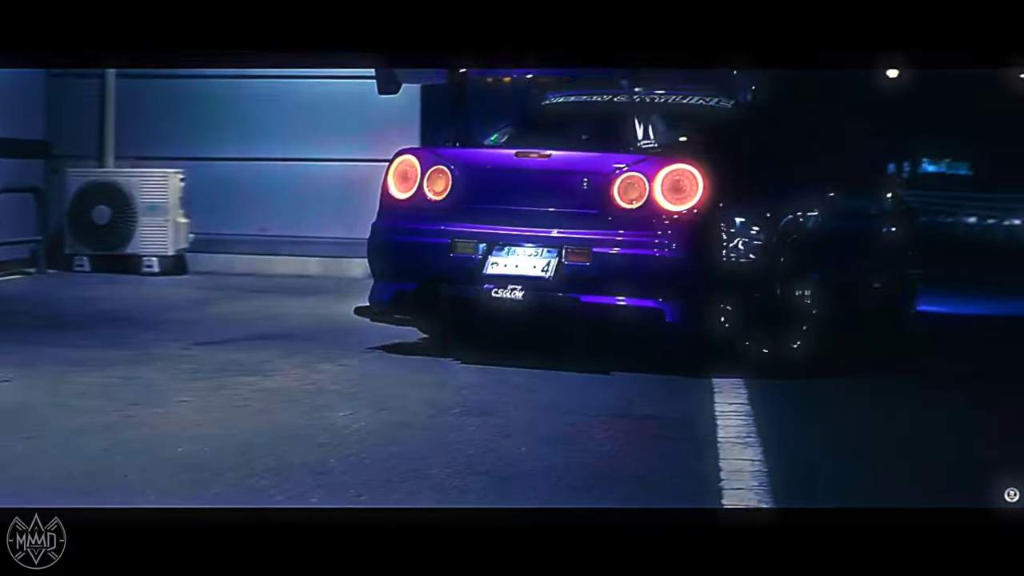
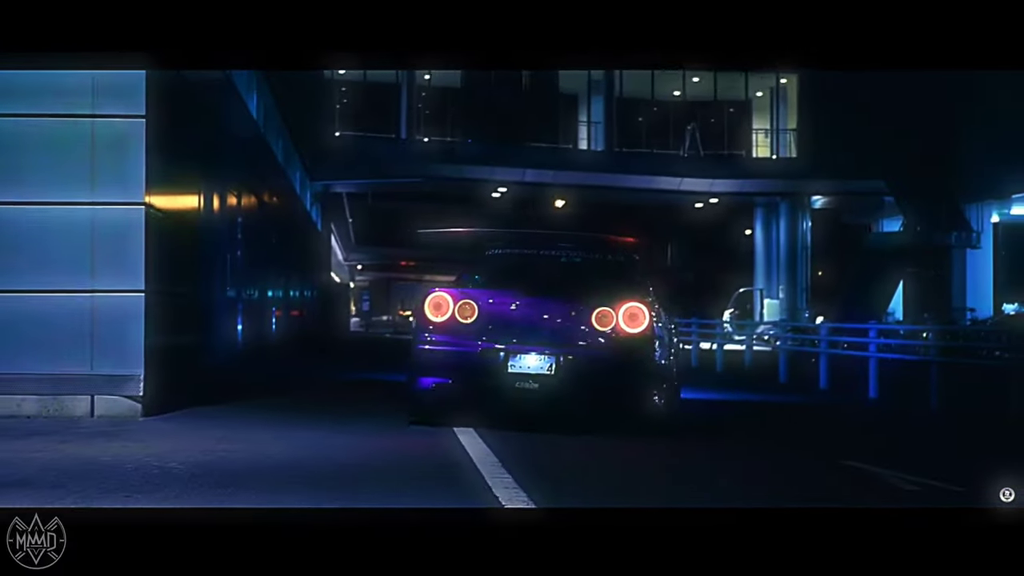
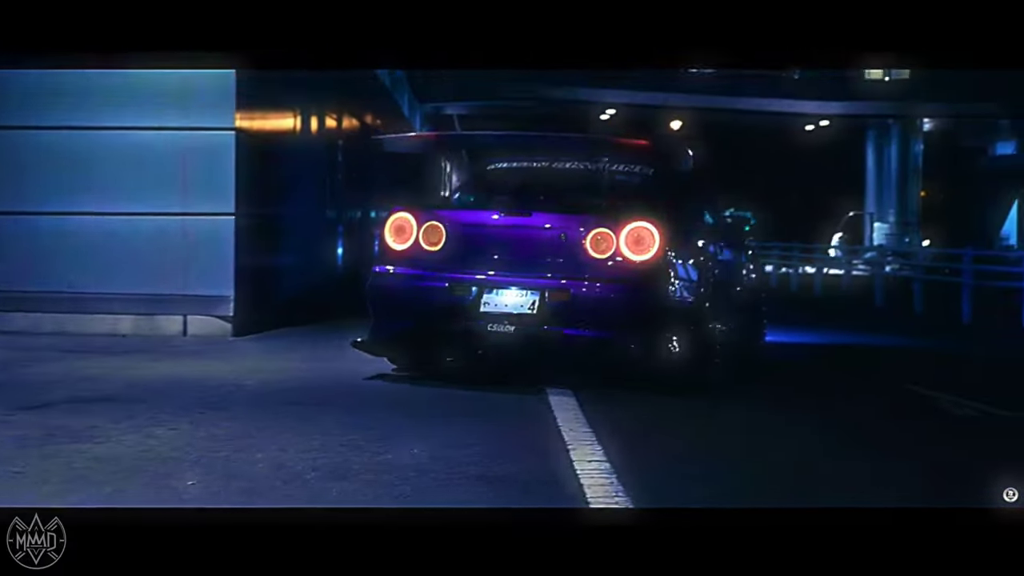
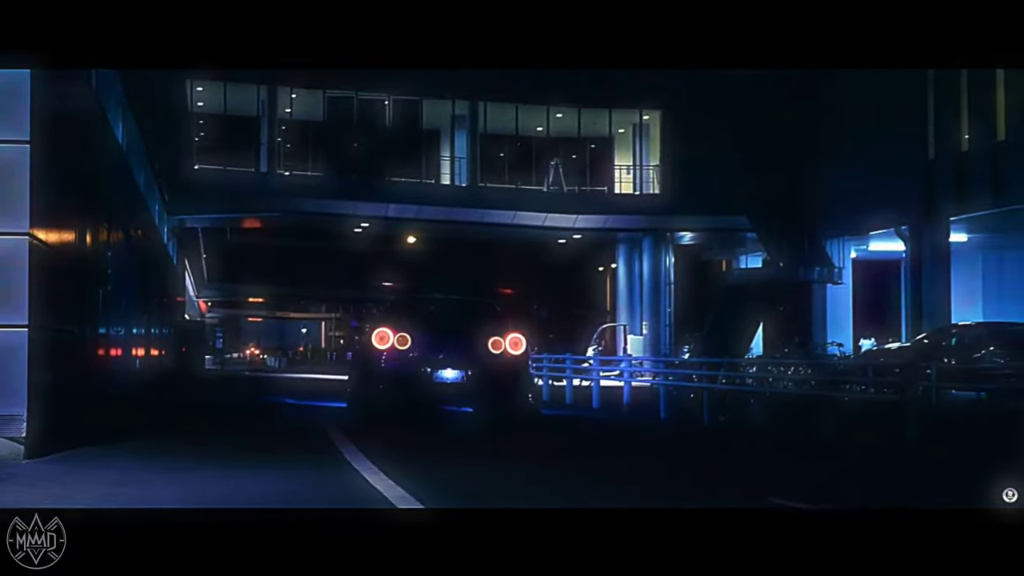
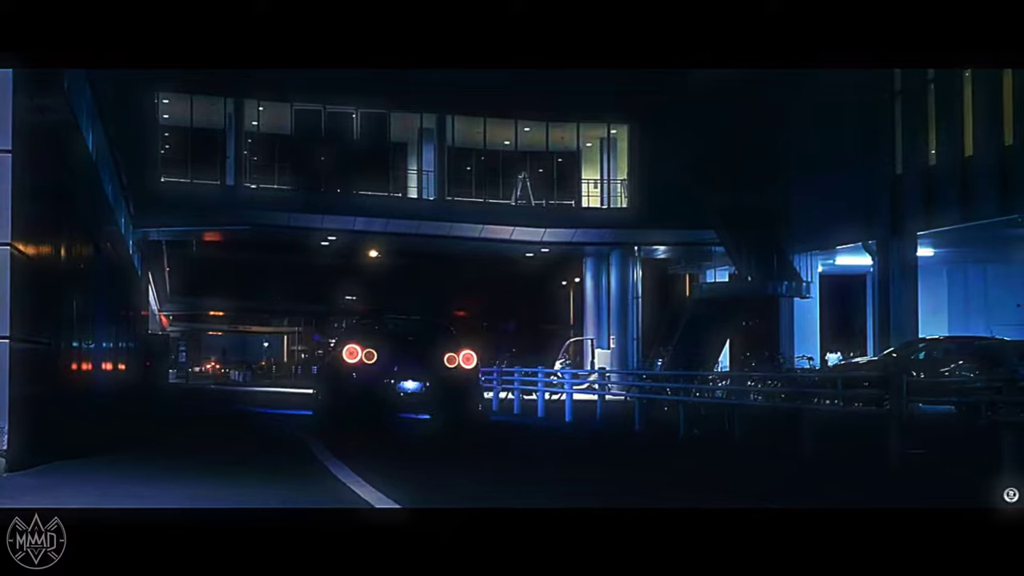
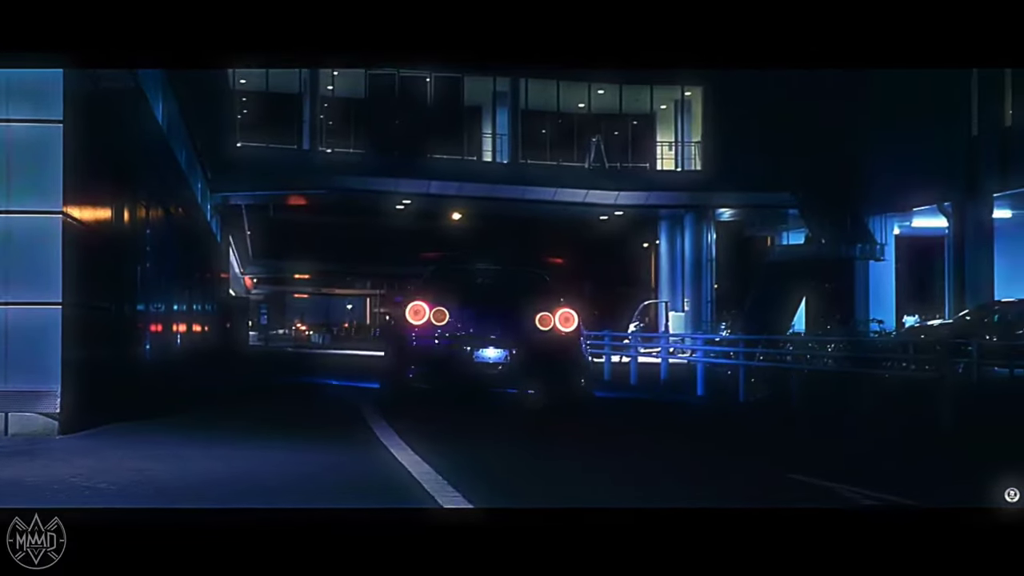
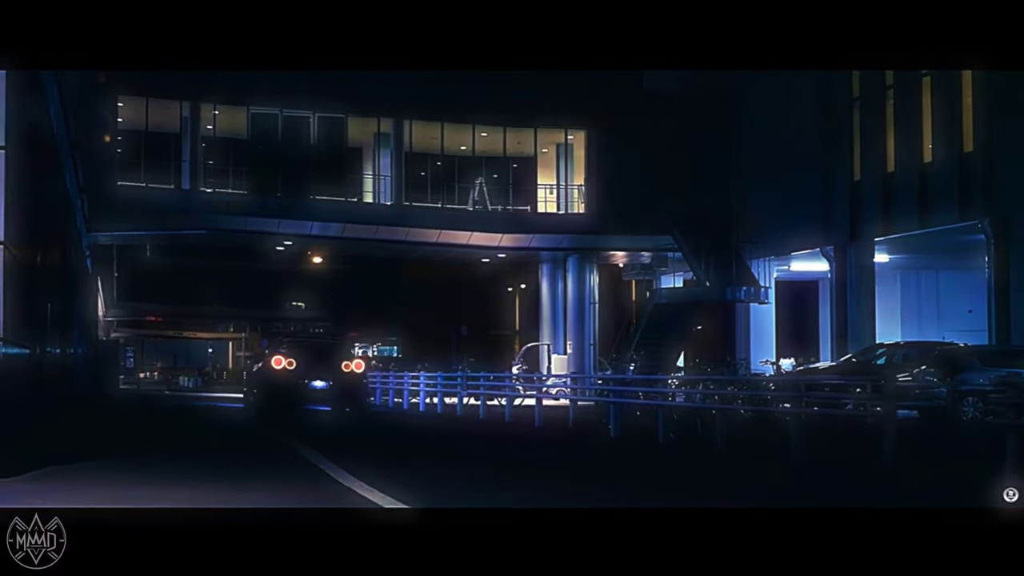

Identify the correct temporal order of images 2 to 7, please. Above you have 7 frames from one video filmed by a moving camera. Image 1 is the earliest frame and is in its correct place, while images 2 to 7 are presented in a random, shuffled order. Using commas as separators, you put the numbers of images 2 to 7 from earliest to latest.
3, 2, 6, 4, 5, 7
